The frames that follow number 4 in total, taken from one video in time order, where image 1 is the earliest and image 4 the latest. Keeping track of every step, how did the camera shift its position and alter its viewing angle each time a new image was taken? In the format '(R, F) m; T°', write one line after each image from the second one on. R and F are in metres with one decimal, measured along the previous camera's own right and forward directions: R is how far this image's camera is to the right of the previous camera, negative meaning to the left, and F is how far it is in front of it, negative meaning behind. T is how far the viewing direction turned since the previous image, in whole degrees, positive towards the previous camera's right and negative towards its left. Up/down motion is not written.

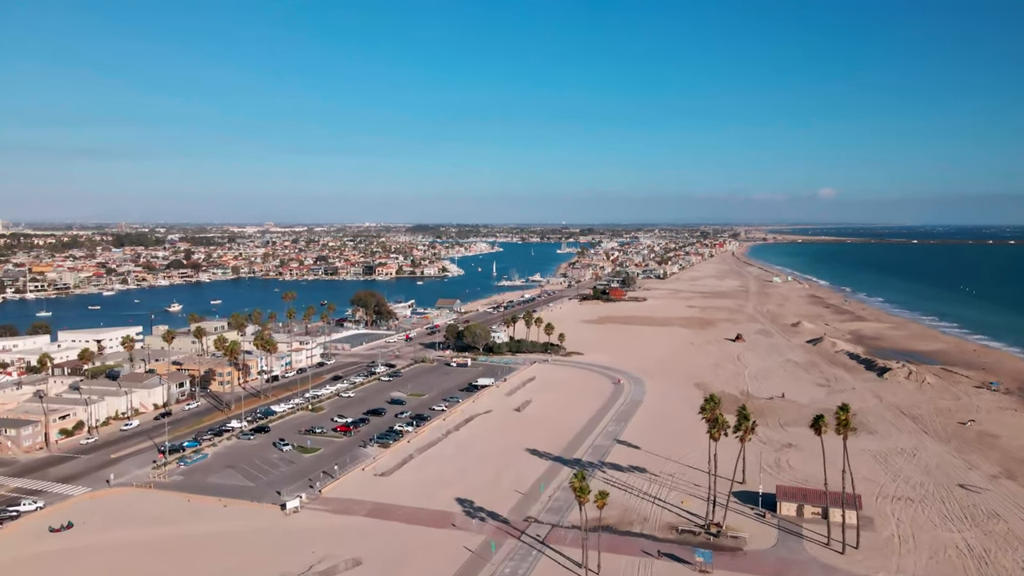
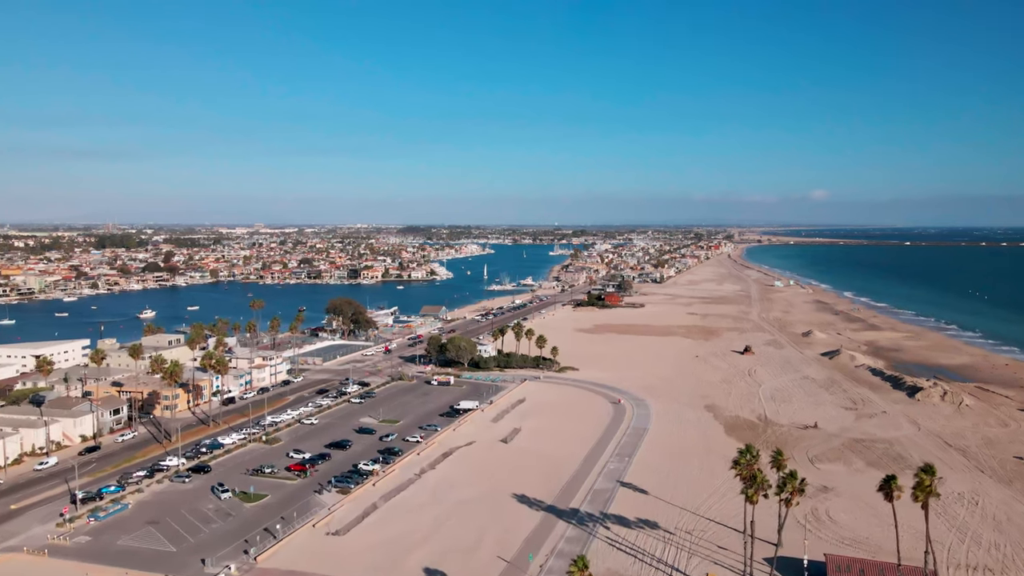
(+0.3, +4.1) m; +1°
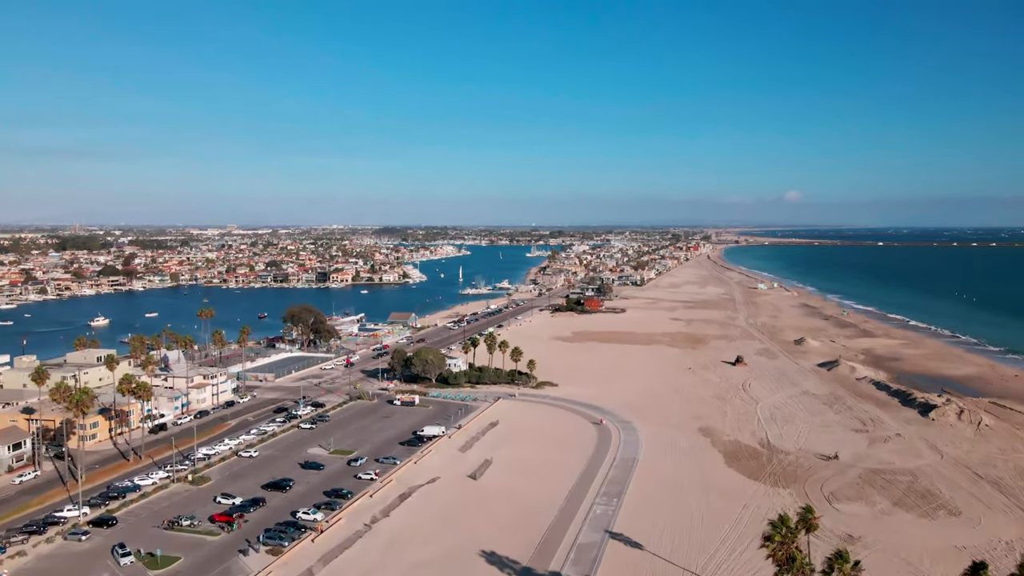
(+0.3, +3.6) m; +2°
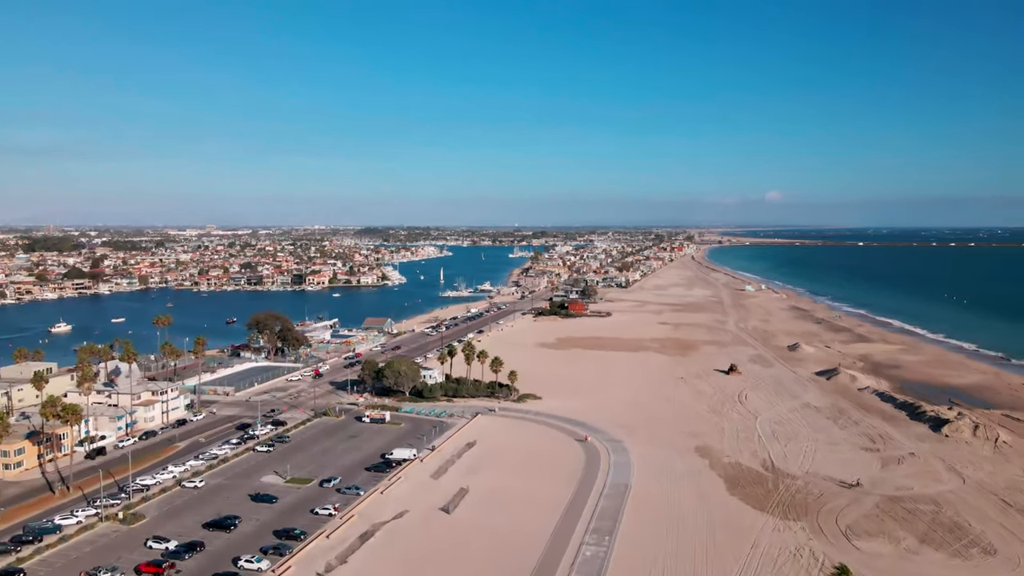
(+0.2, +2.6) m; +1°
